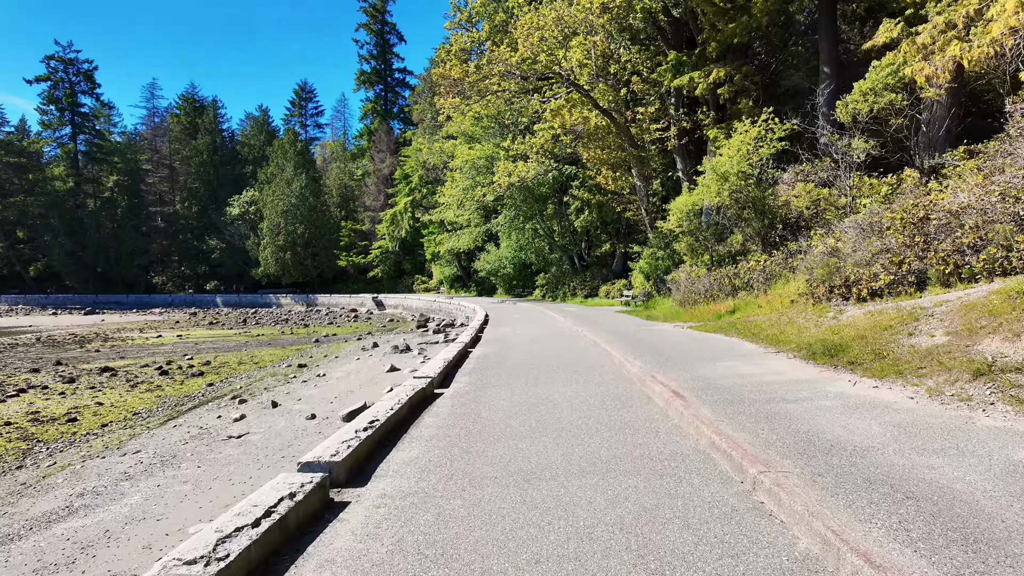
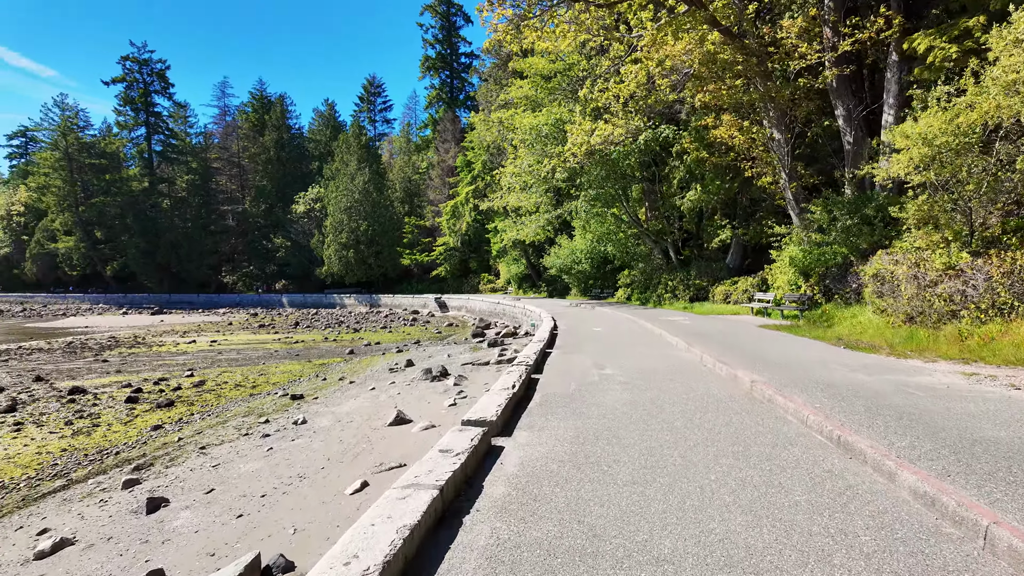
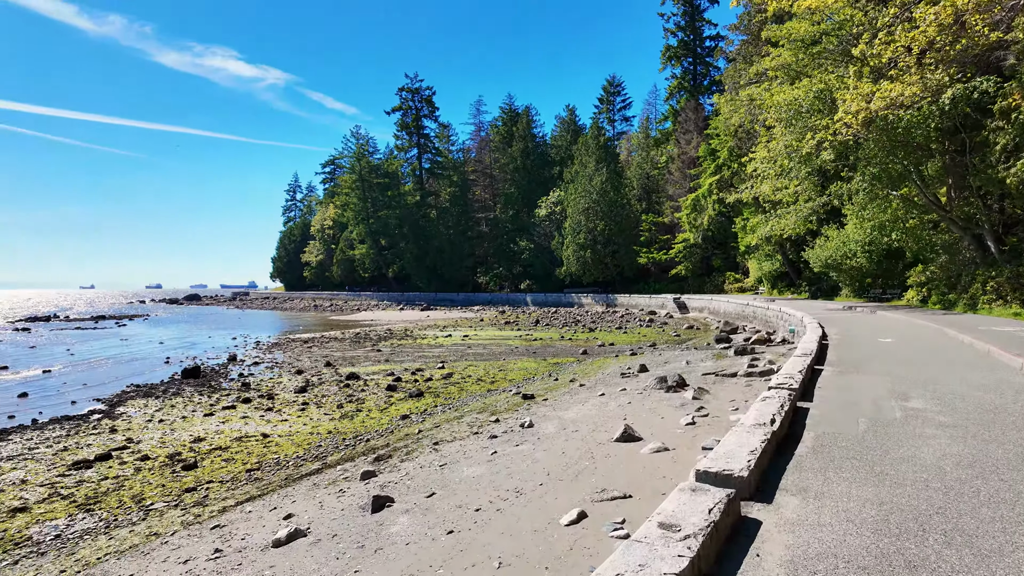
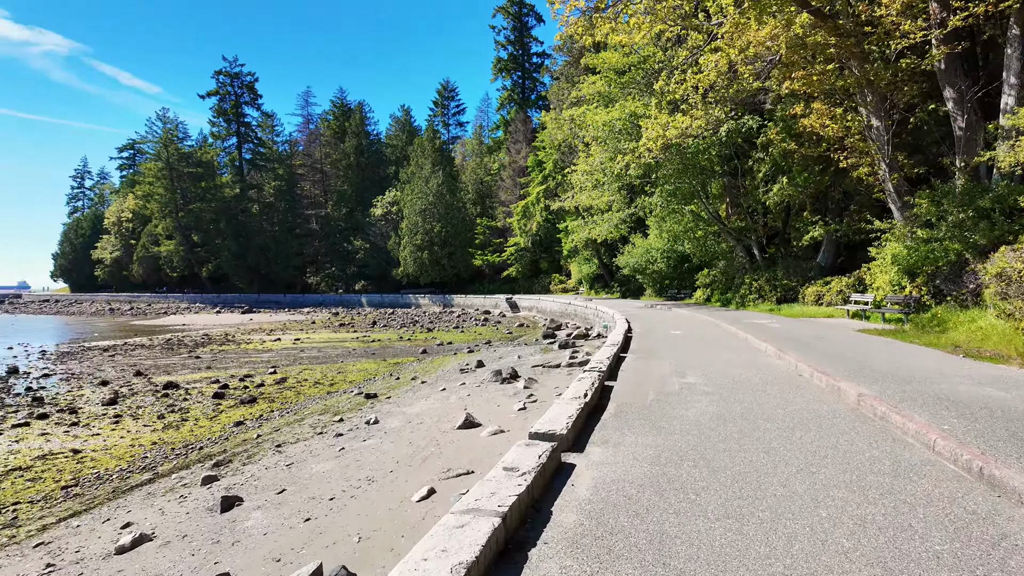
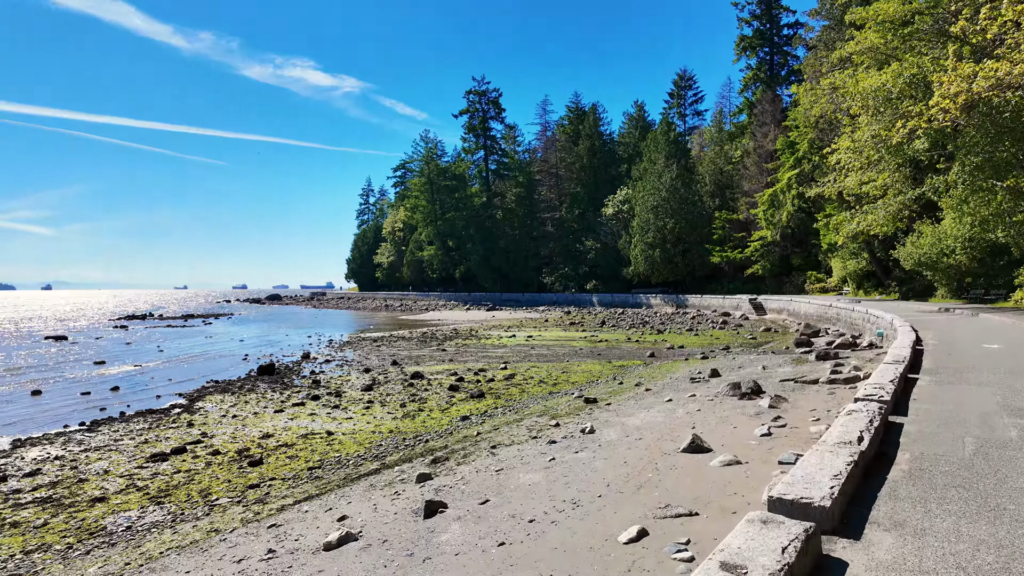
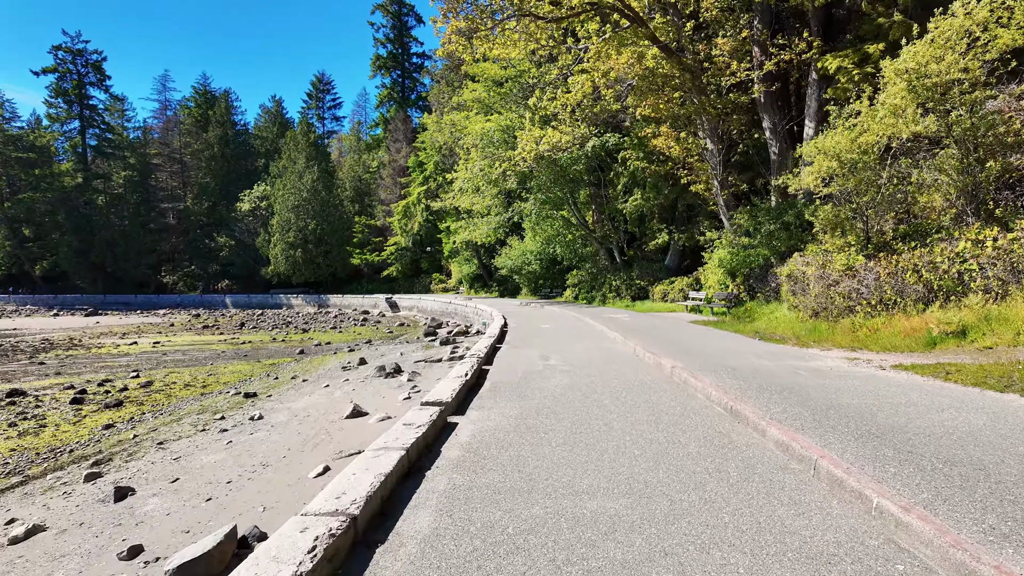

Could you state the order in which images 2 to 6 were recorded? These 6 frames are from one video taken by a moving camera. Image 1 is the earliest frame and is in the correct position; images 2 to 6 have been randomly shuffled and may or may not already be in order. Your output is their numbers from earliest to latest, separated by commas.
6, 2, 4, 3, 5
